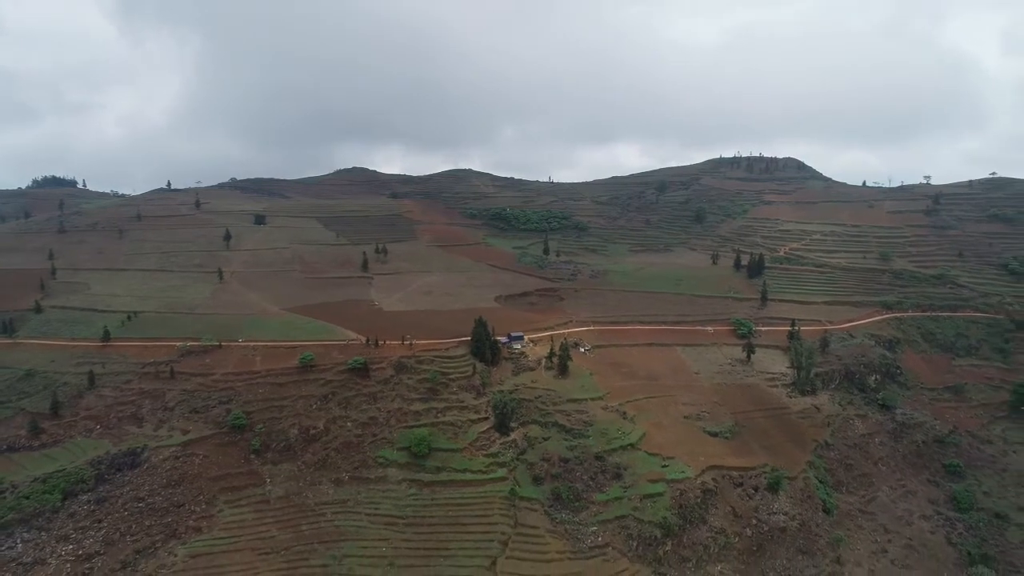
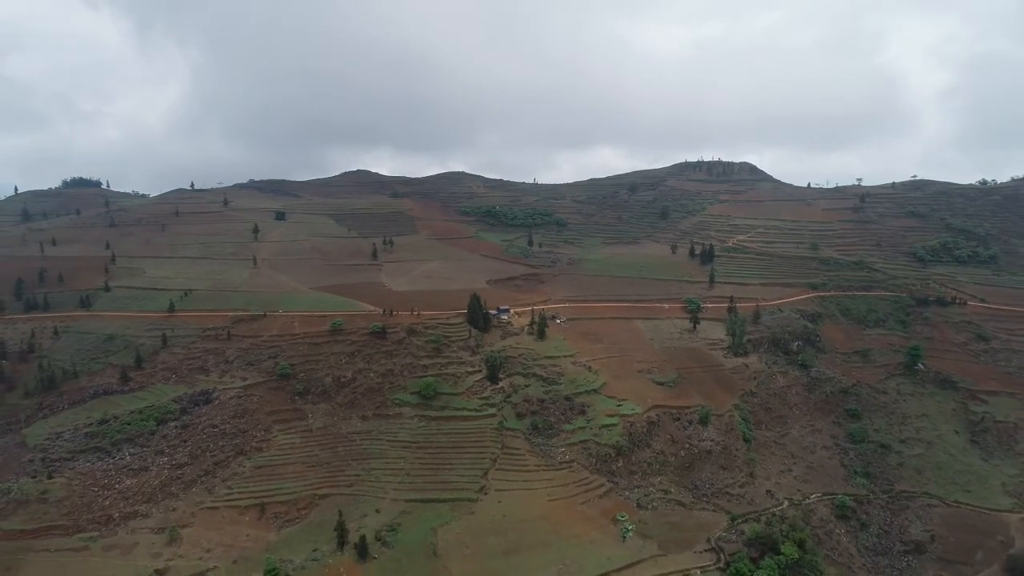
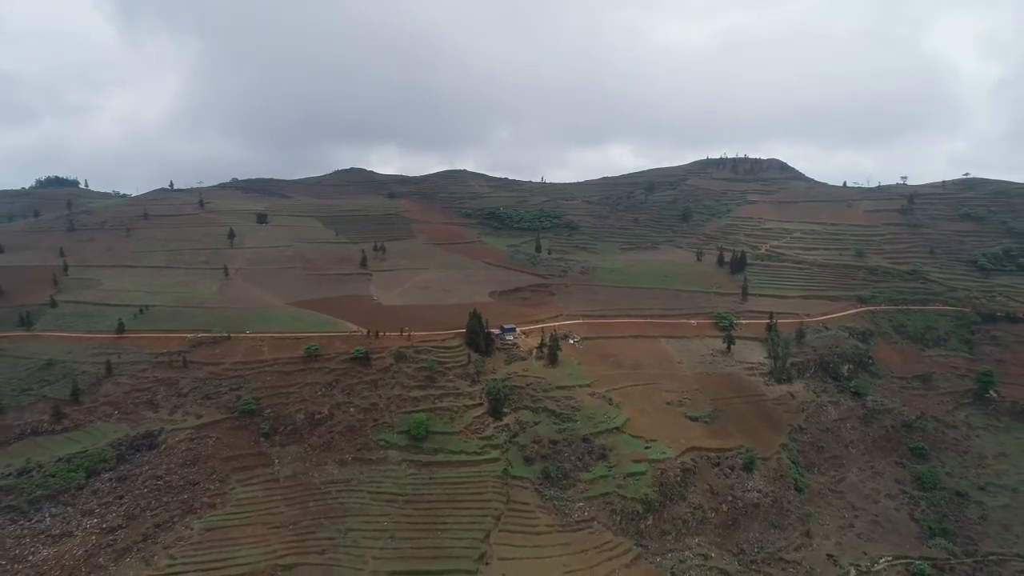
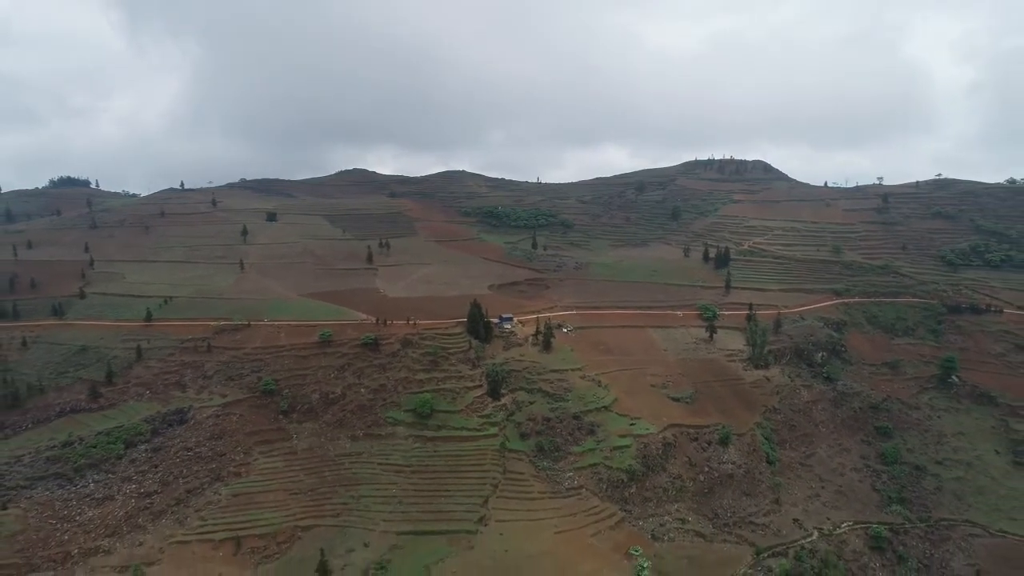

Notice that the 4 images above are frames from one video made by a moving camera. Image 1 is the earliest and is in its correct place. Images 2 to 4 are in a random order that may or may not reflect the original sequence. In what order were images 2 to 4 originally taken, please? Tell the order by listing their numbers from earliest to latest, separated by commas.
3, 4, 2
